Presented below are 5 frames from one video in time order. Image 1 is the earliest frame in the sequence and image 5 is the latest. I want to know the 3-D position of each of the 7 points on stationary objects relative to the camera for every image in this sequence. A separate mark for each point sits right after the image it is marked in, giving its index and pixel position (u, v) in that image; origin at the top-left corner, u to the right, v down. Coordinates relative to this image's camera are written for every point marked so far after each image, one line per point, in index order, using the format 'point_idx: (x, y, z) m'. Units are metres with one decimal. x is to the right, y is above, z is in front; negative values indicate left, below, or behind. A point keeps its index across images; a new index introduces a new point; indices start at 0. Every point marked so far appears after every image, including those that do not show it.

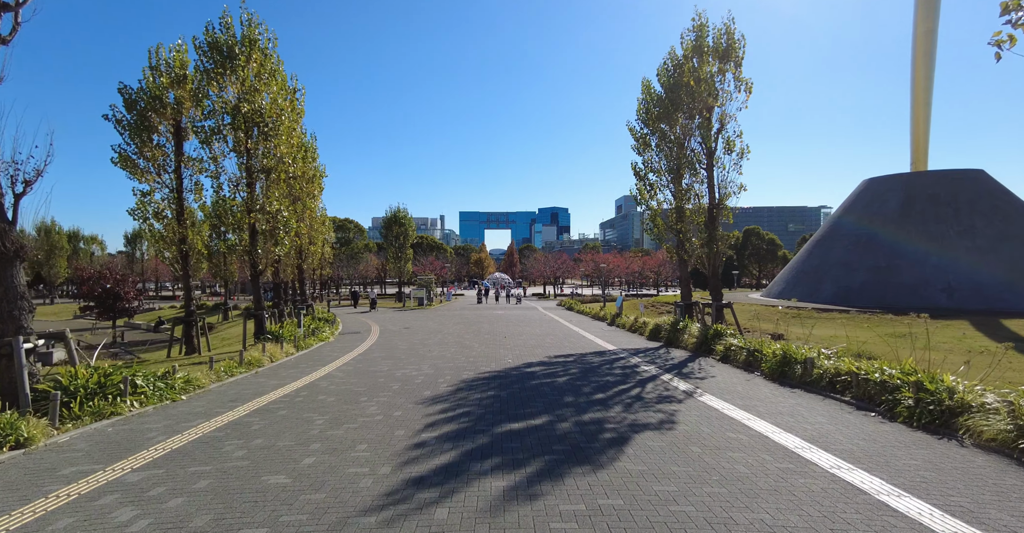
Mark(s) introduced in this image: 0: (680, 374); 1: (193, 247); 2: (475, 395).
0: (+3.3, -2.1, +9.3) m
1: (-9.6, +0.6, +14.5) m
2: (-0.6, -2.0, +7.5) m
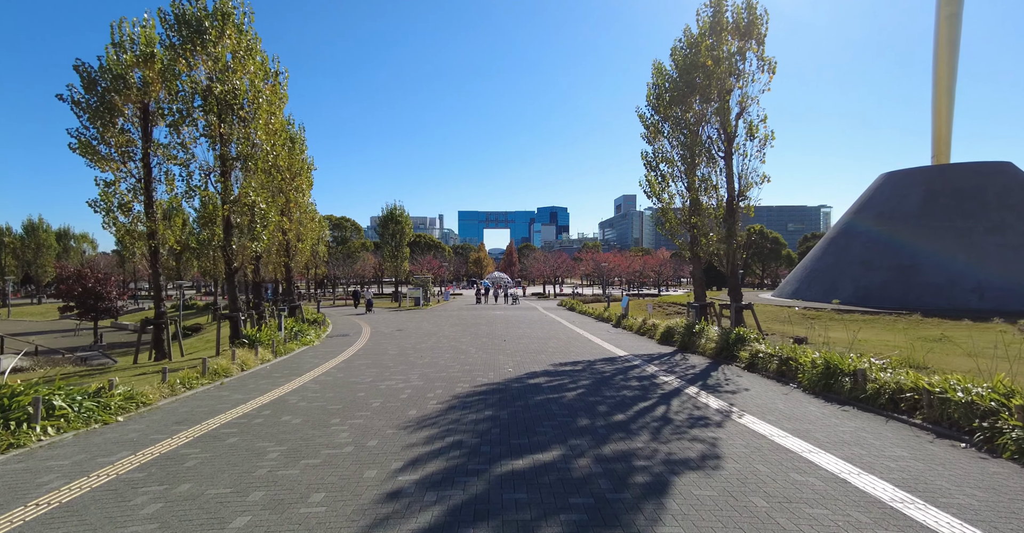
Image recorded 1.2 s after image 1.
0: (+3.3, -2.1, +8.1) m
1: (-9.6, +0.7, +13.3) m
2: (-0.5, -1.9, +6.2) m
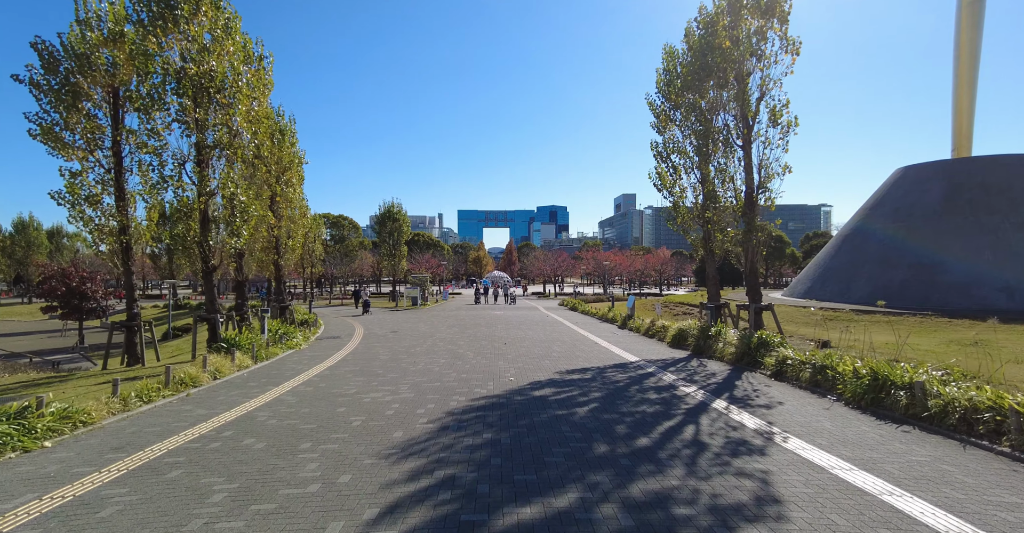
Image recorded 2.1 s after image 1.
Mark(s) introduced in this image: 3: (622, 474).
0: (+3.3, -2.0, +7.1) m
1: (-9.6, +0.7, +12.3) m
2: (-0.5, -1.9, +5.3) m
3: (+1.0, -1.8, +4.3) m
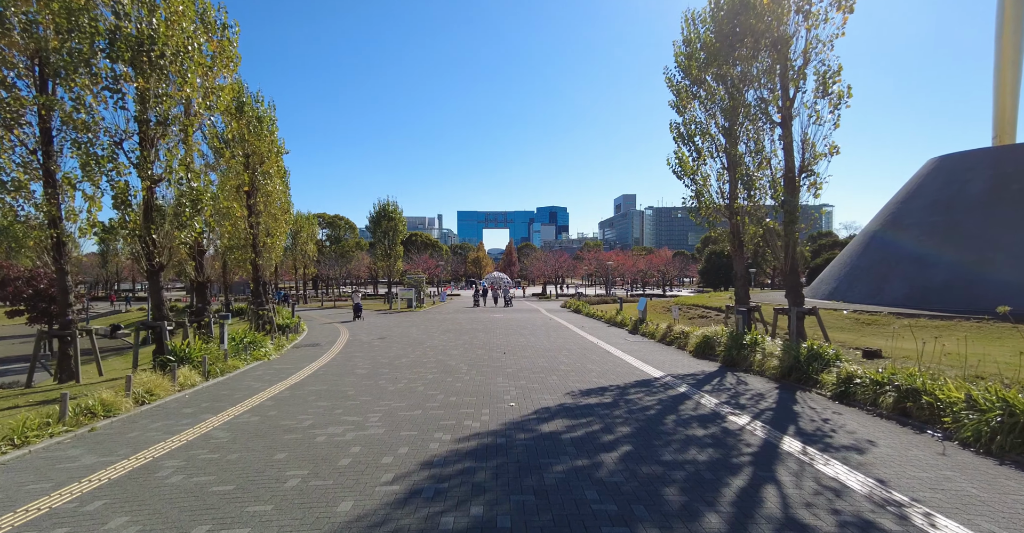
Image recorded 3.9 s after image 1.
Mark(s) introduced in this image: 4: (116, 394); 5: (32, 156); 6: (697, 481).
0: (+3.3, -1.9, +5.3) m
1: (-9.6, +0.7, +10.5) m
2: (-0.5, -1.8, +3.5) m
3: (+1.0, -1.8, +2.5) m
4: (-5.7, -1.8, +7.0) m
5: (-9.7, +2.2, +9.7) m
6: (+1.6, -1.9, +4.3) m
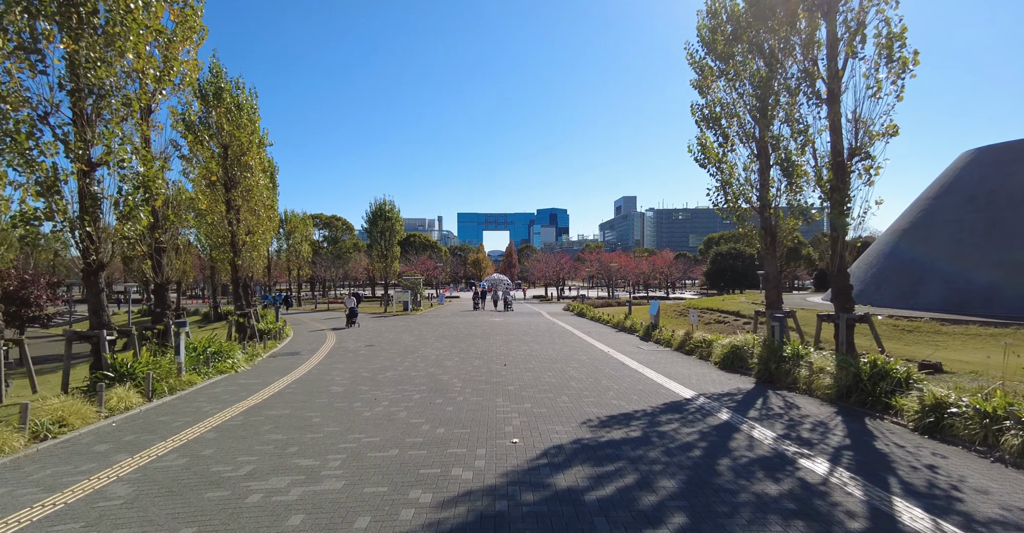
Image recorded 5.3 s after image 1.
0: (+3.4, -1.9, +3.8) m
1: (-9.5, +0.8, +9.0) m
2: (-0.4, -1.8, +2.0) m
3: (+1.0, -1.7, +1.0) m
4: (-5.7, -1.8, +5.4) m
5: (-9.6, +2.3, +8.2) m
6: (+1.7, -1.8, +2.8) m
